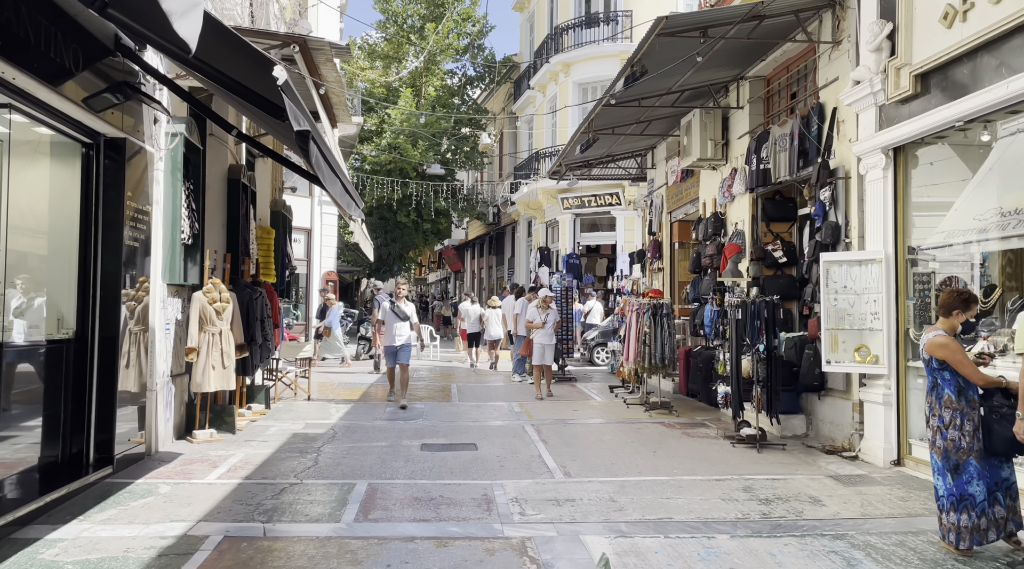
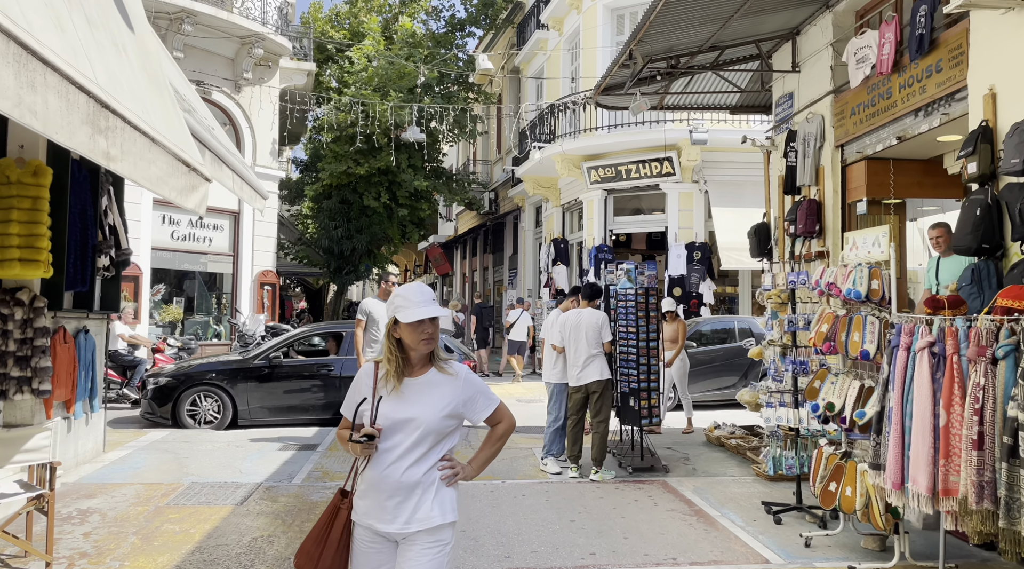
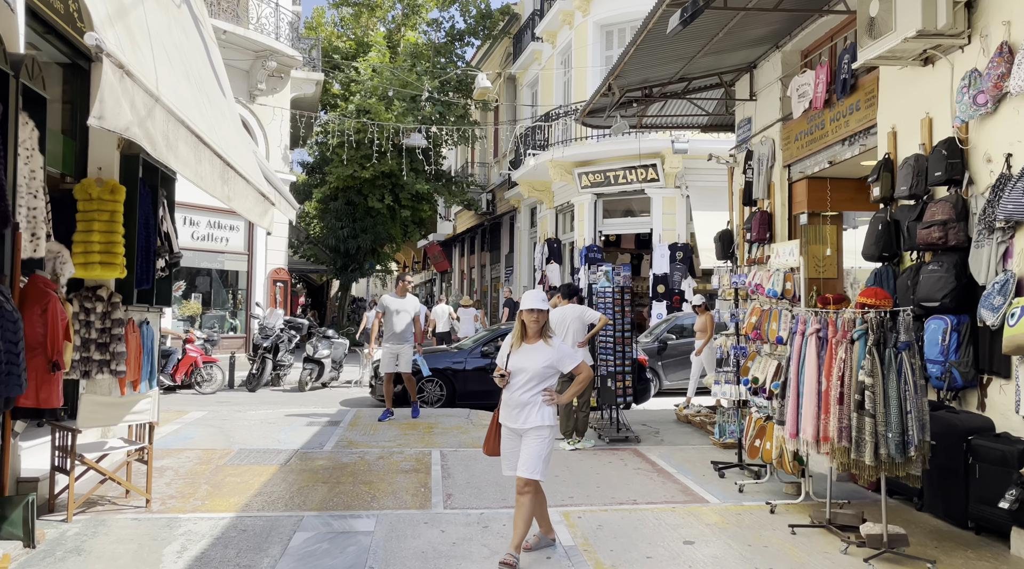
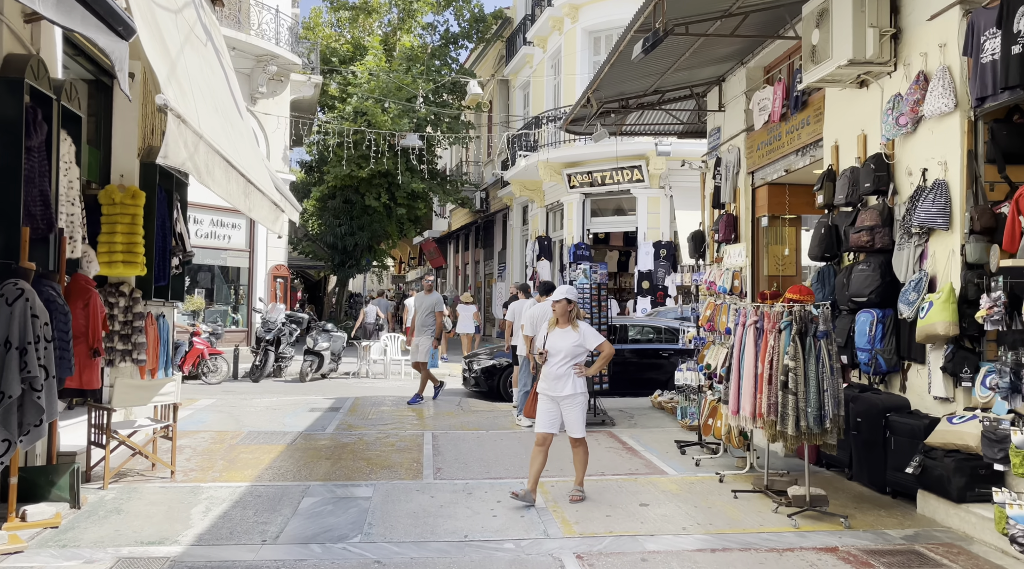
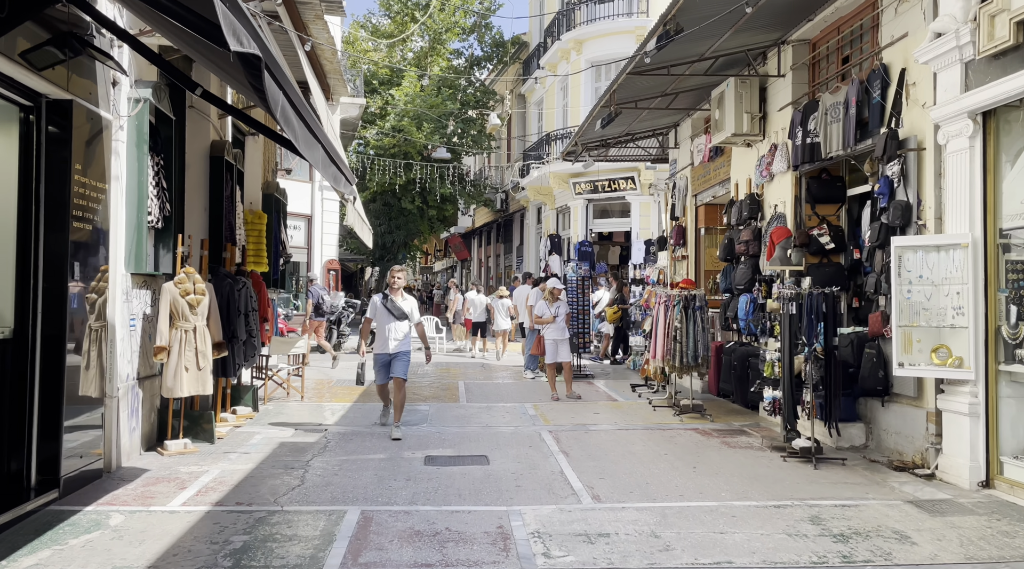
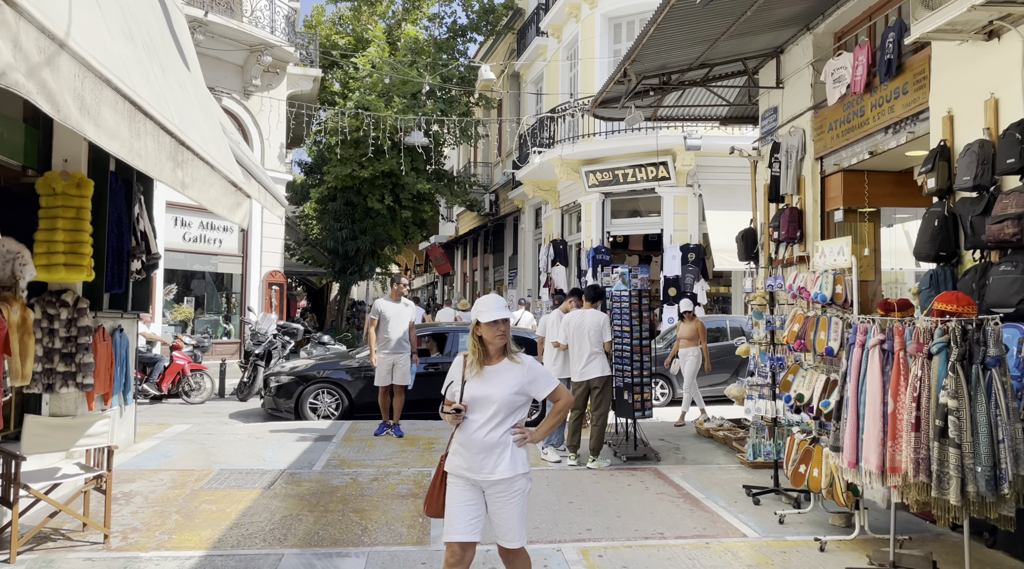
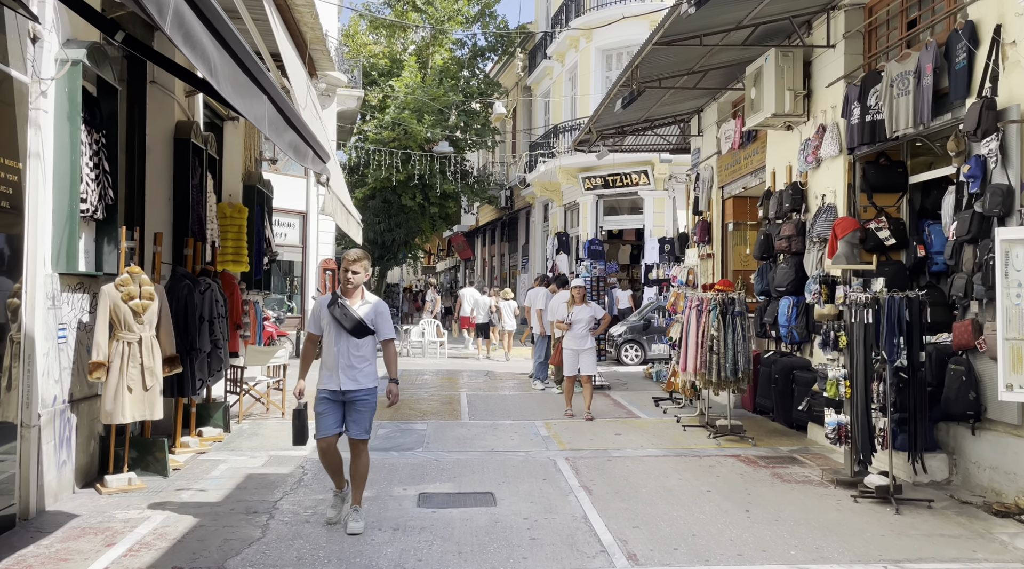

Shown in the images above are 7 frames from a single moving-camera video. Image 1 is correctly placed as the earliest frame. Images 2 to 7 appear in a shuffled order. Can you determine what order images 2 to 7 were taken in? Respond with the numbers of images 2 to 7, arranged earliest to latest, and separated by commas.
5, 7, 4, 3, 6, 2
